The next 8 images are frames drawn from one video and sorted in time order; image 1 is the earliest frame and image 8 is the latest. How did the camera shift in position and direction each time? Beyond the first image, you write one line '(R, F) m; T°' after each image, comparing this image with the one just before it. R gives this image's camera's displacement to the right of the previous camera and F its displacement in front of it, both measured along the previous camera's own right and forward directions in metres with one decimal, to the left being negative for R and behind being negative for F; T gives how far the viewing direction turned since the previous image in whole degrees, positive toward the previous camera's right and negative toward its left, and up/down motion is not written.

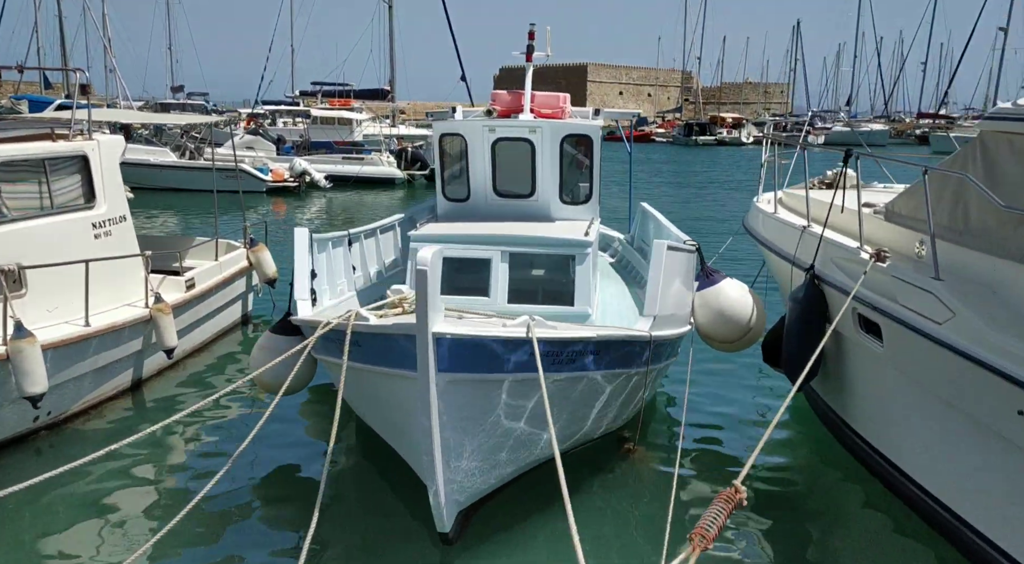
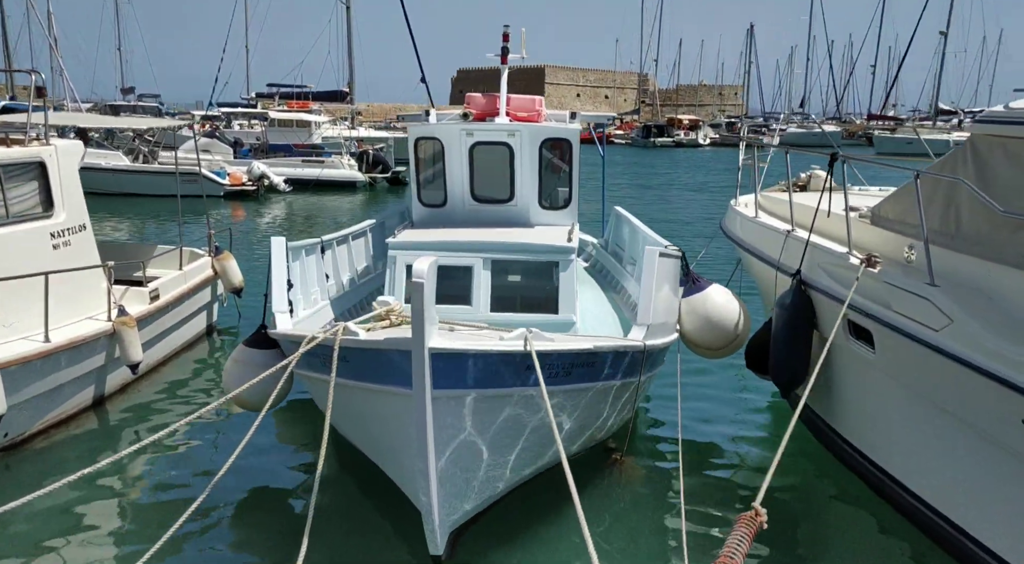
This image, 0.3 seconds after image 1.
(-0.2, +0.2) m; +3°
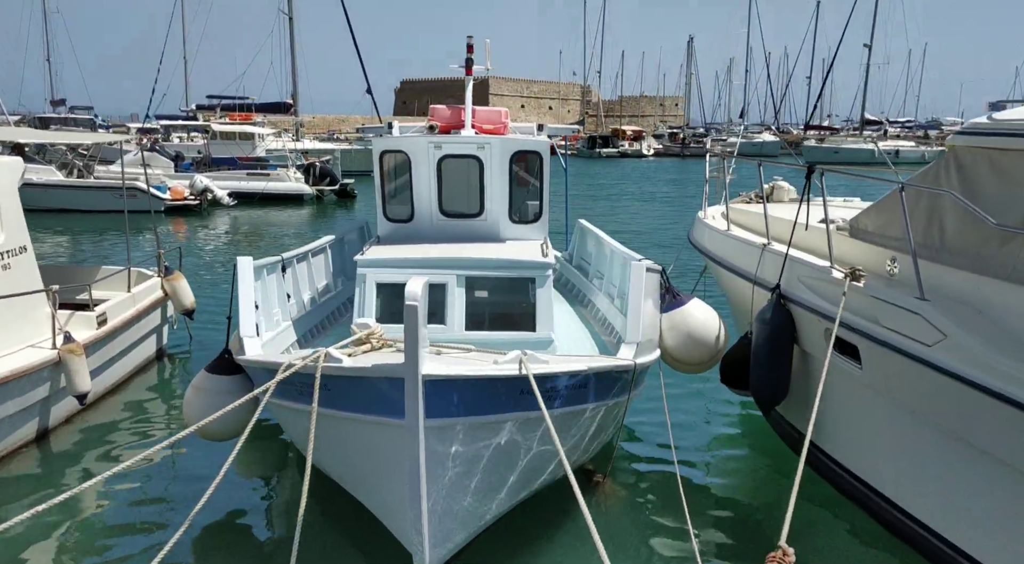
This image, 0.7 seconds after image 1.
(-0.2, +0.2) m; +4°
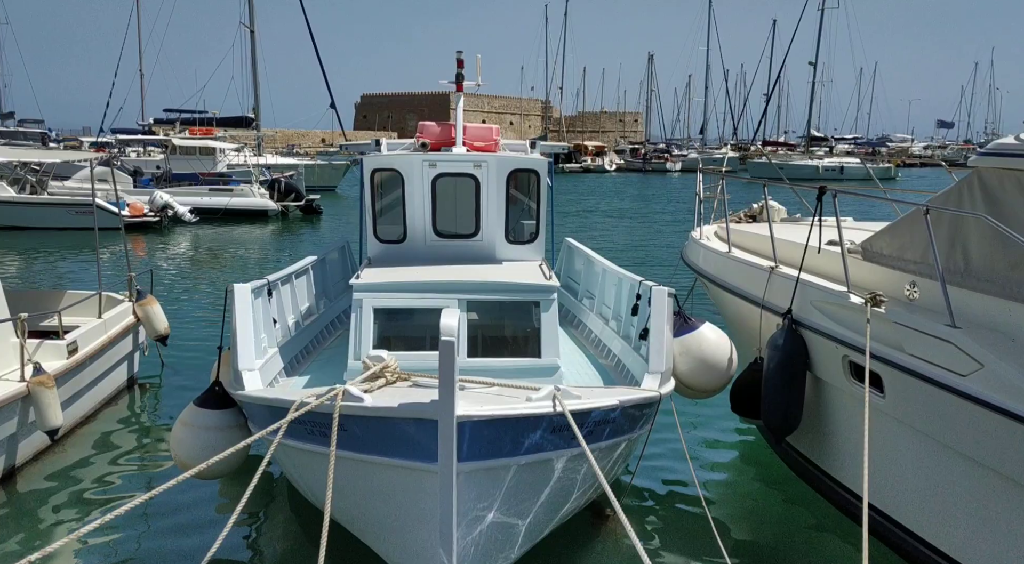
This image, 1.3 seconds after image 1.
(-0.3, +0.2) m; +3°
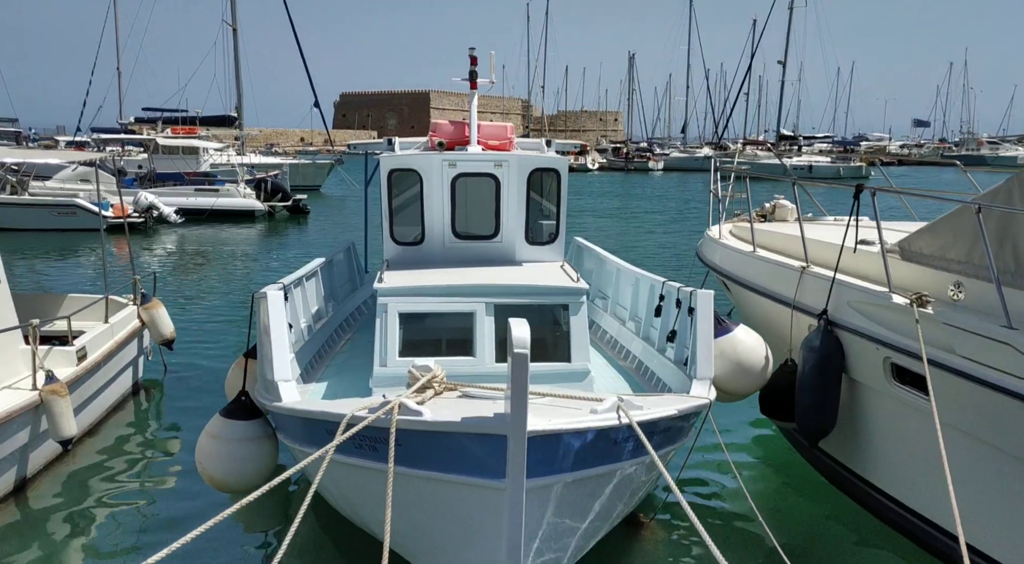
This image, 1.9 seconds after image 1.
(-0.4, +0.2) m; +1°
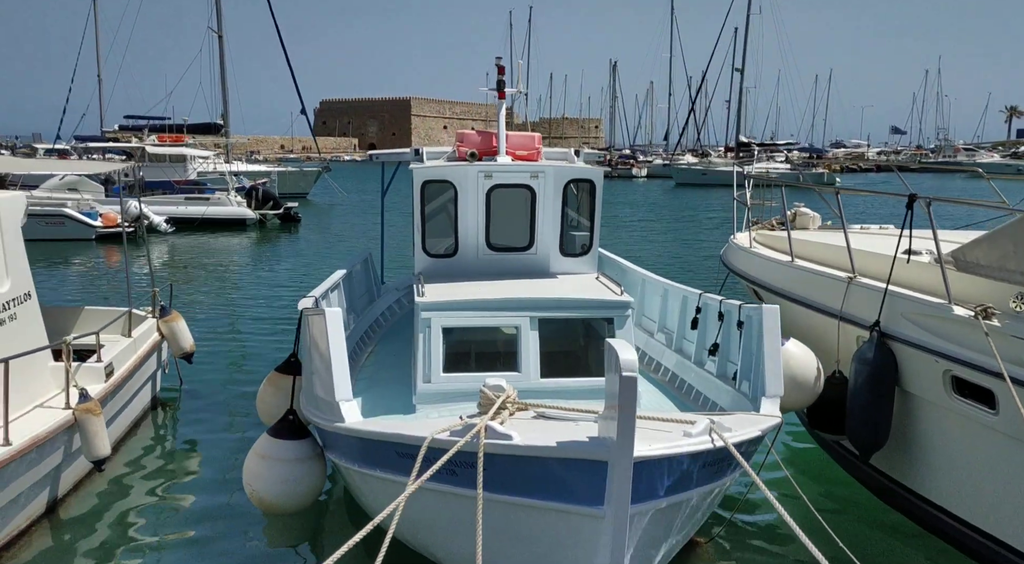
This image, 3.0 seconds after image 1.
(-0.5, +0.1) m; +1°
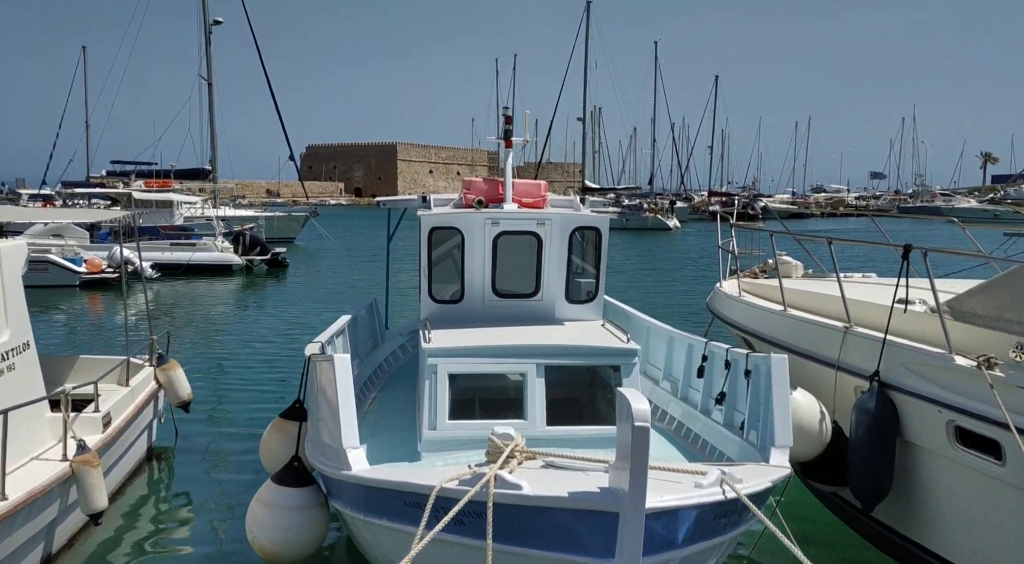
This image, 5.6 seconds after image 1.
(-0.2, 0.0) m; +1°
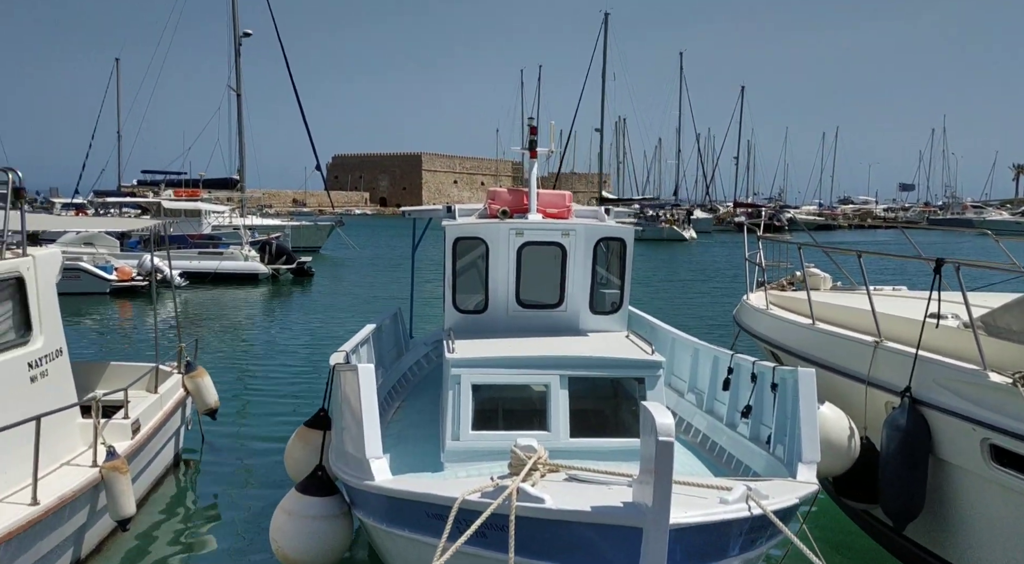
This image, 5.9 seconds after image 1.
(0.0, 0.0) m; -2°
